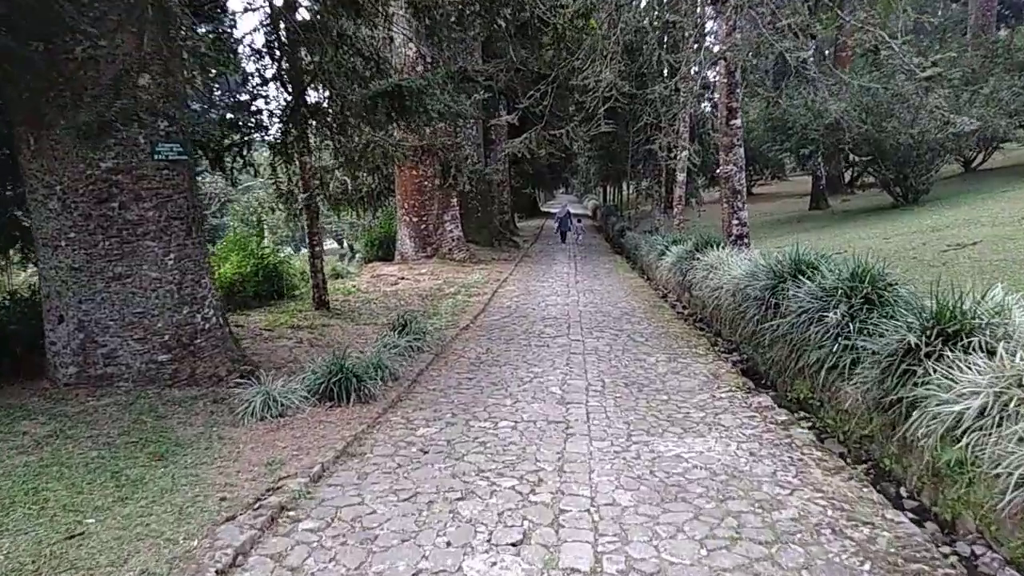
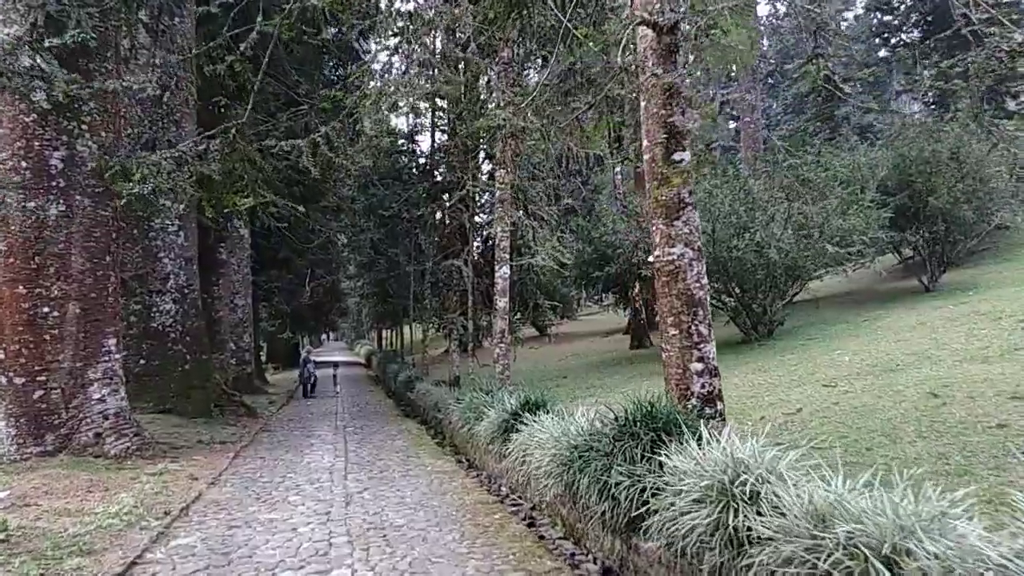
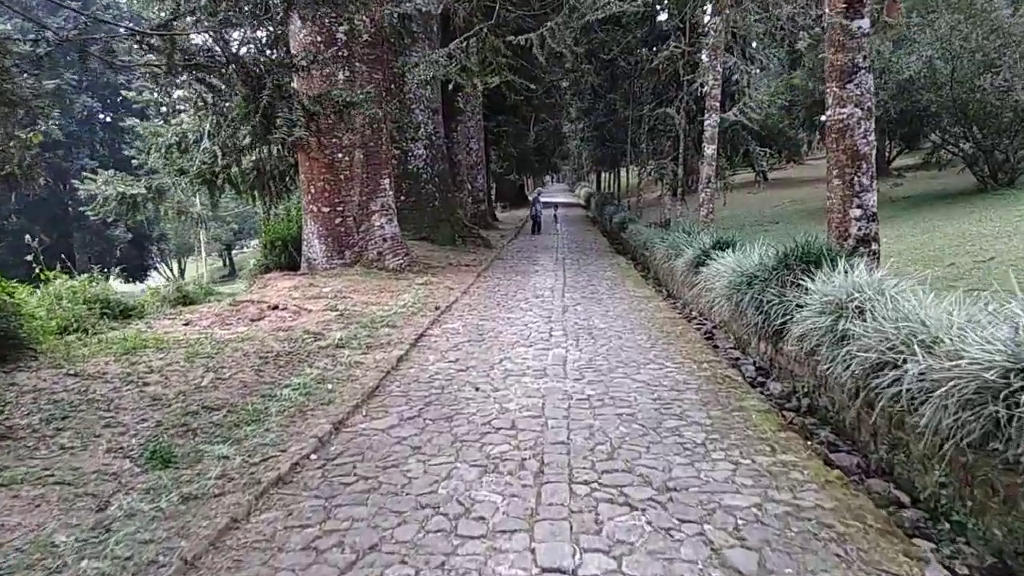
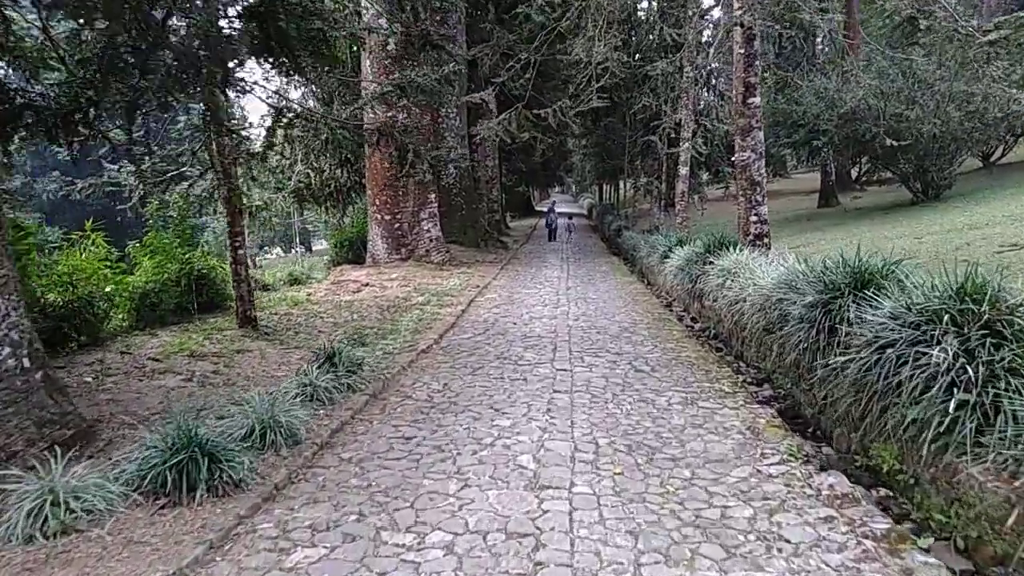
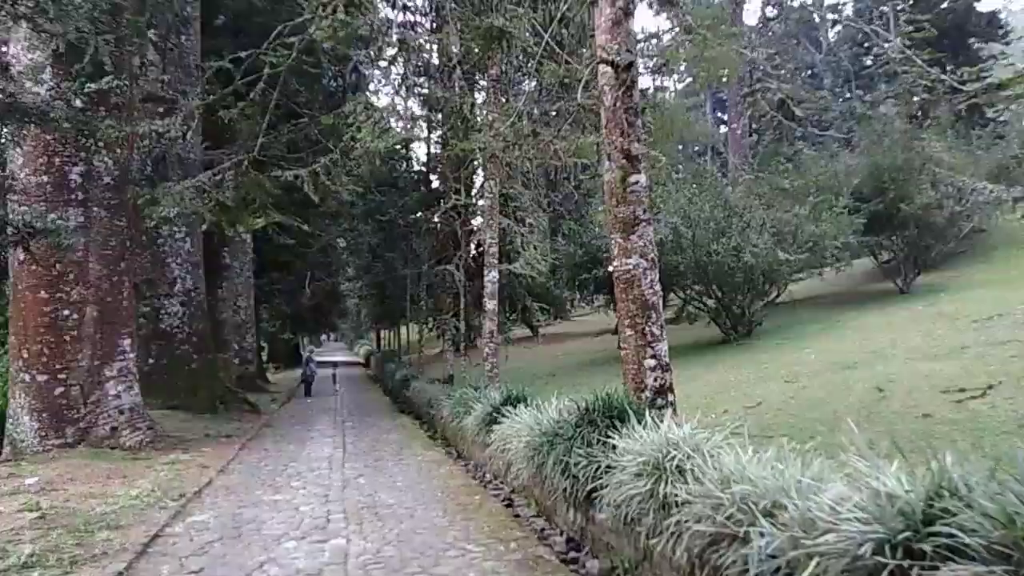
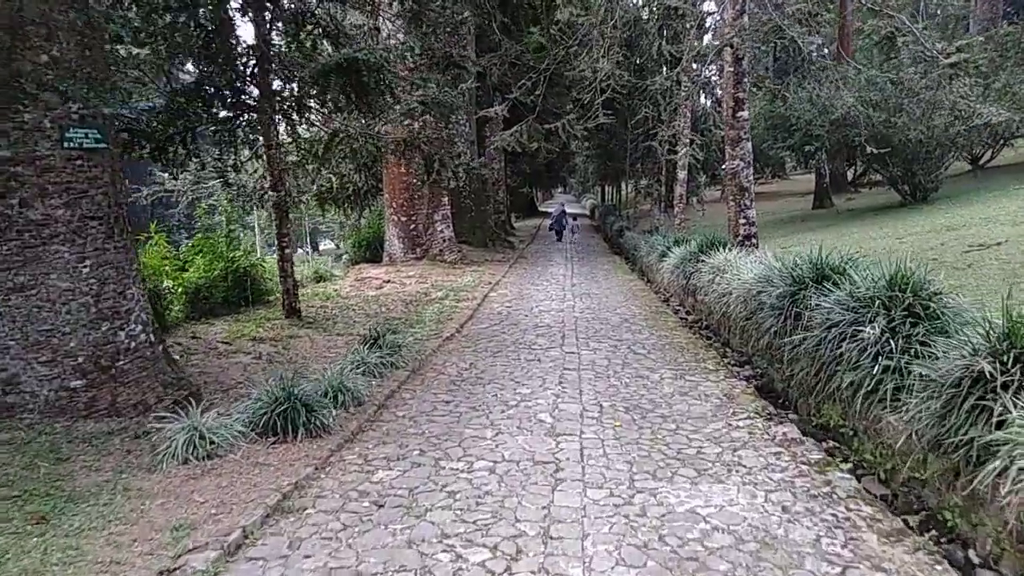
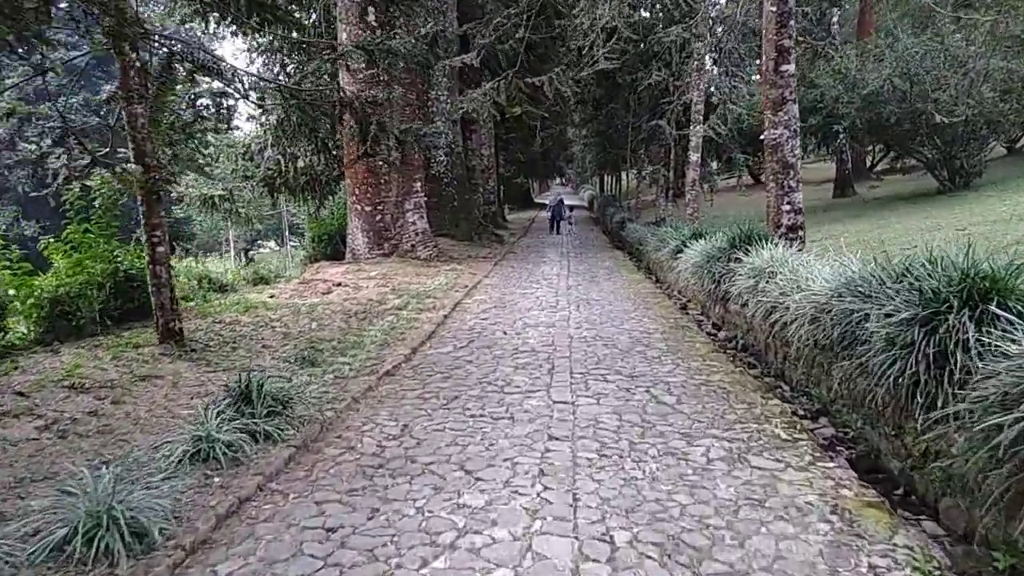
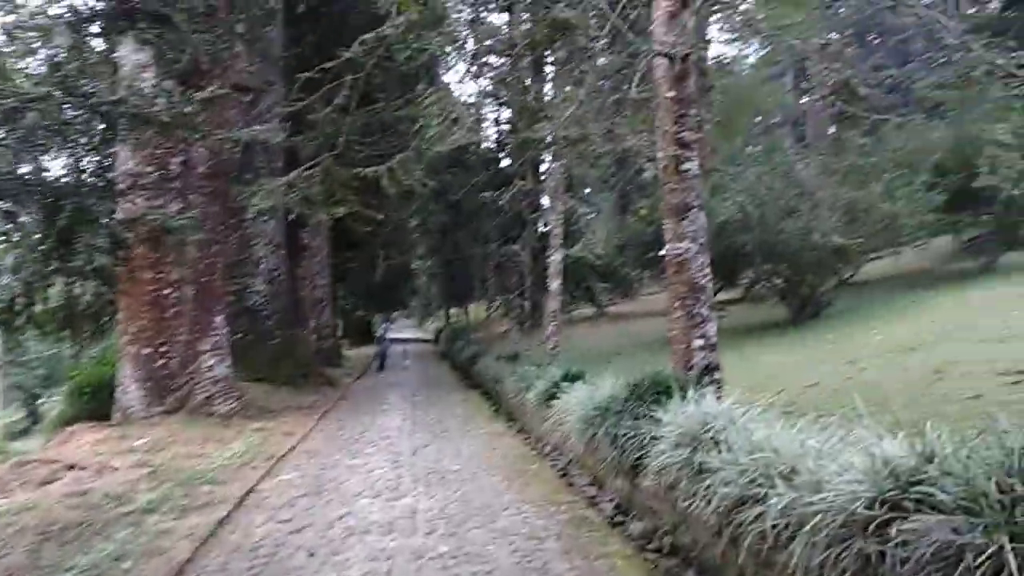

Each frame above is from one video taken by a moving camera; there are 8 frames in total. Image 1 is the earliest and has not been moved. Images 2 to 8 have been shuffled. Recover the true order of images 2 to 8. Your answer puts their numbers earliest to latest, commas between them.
6, 4, 7, 3, 8, 5, 2
